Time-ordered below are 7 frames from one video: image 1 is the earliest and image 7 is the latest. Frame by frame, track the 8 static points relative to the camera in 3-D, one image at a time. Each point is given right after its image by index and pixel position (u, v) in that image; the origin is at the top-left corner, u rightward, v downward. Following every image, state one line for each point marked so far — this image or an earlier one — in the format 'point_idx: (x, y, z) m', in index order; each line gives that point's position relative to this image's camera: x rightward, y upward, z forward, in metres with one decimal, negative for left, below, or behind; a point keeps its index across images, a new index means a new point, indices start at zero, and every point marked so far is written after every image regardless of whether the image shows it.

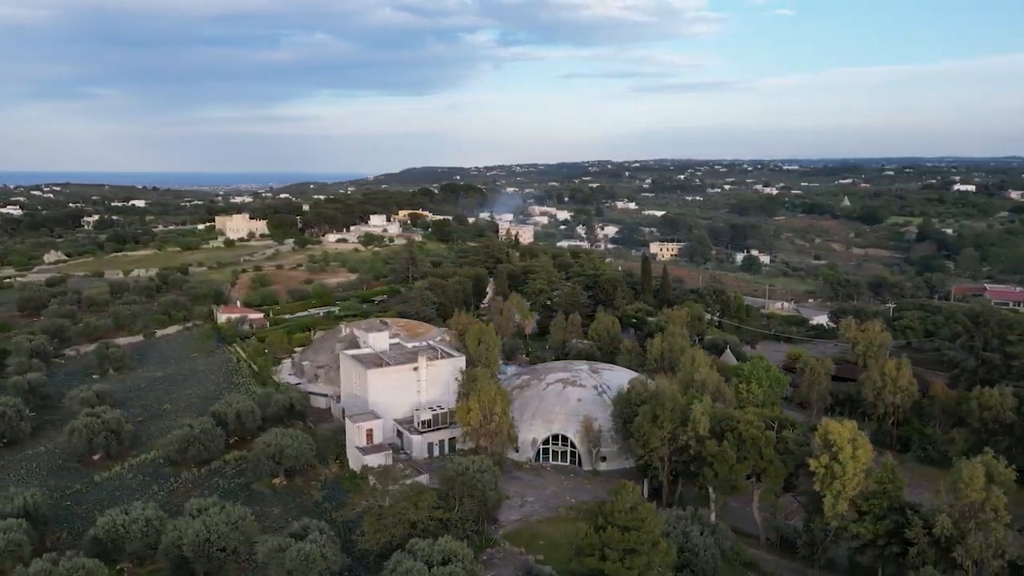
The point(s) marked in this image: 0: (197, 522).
0: (-7.4, -5.5, +17.1) m
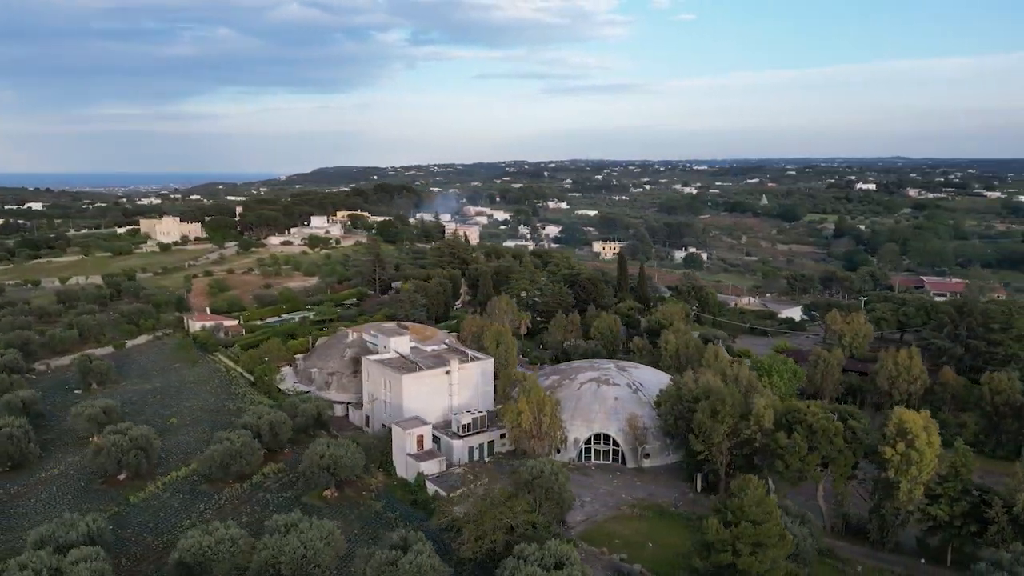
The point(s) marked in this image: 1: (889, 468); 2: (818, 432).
0: (-5.0, -5.6, +16.3) m
1: (+9.8, -4.6, +18.7) m
2: (+8.5, -3.9, +19.9) m
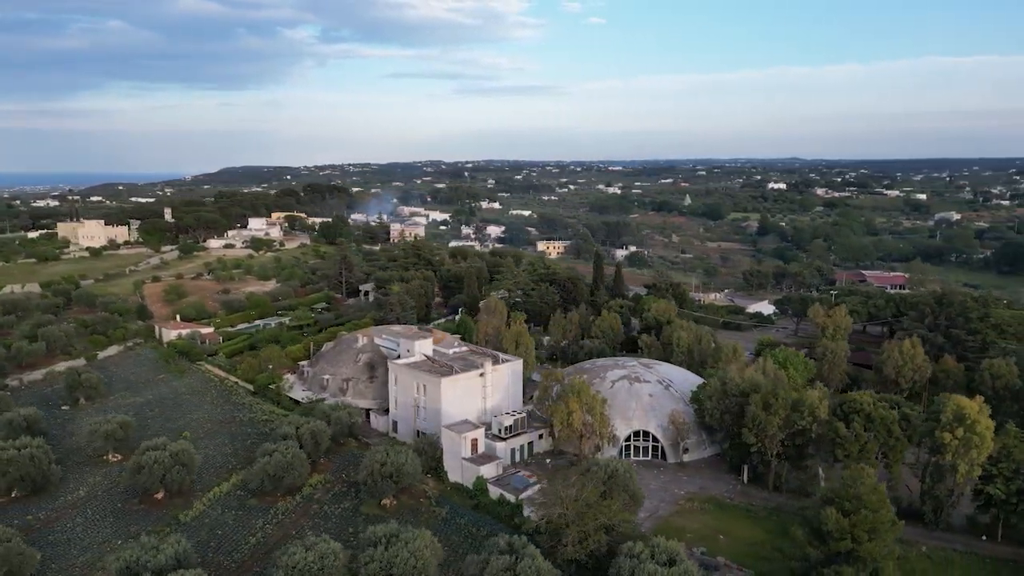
0: (-2.5, -5.7, +15.8) m
1: (+11.9, -4.4, +19.8) m
2: (+10.5, -3.8, +20.8) m
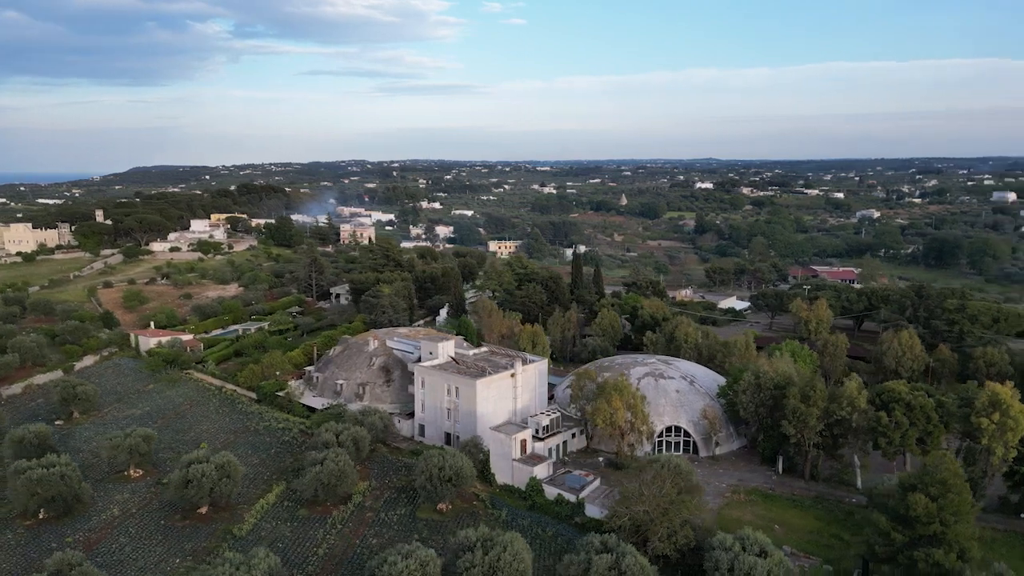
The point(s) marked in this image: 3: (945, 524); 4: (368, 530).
0: (-0.3, -5.7, +15.6) m
1: (+13.6, -4.2, +20.9) m
2: (+12.1, -3.6, +21.8) m
3: (+9.3, -5.1, +15.8) m
4: (-3.9, -6.6, +19.9) m
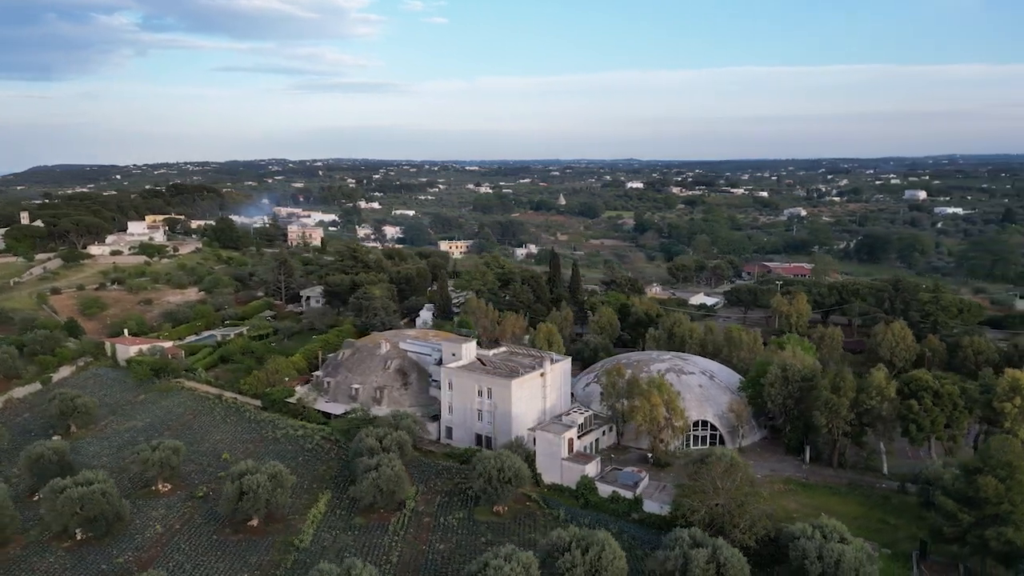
0: (+1.8, -5.7, +15.6) m
1: (+15.2, -4.0, +22.2) m
2: (+13.6, -3.4, +23.0) m
3: (+11.4, -4.9, +16.7) m
4: (-2.1, -6.6, +19.6) m
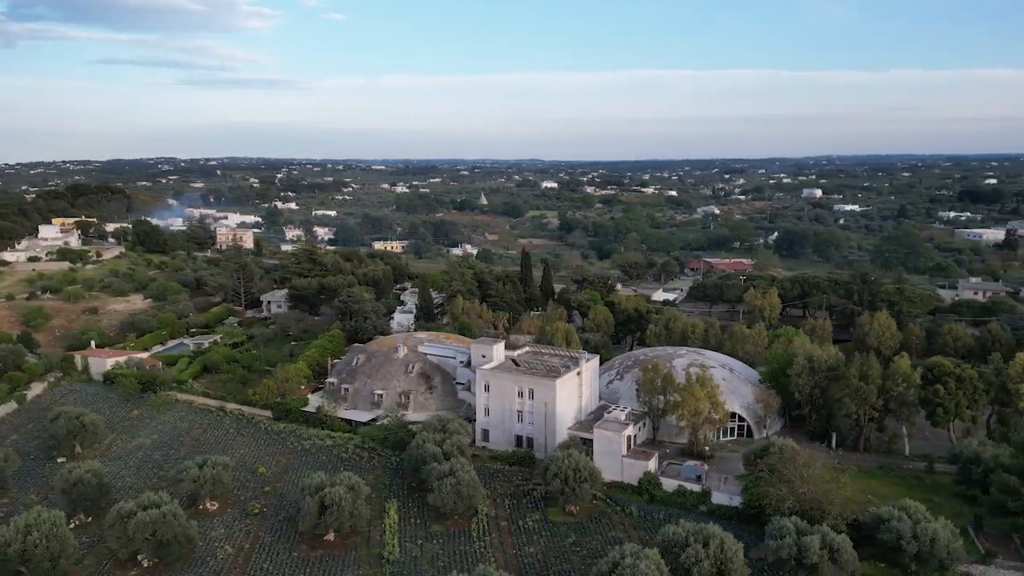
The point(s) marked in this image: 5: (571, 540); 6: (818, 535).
0: (+4.5, -5.7, +15.9) m
1: (+16.9, -3.7, +24.1) m
2: (+15.3, -3.1, +24.7) m
3: (+13.9, -4.7, +18.2) m
4: (+0.1, -6.7, +19.4) m
5: (+1.5, -6.7, +19.2) m
6: (+7.0, -5.7, +16.7) m
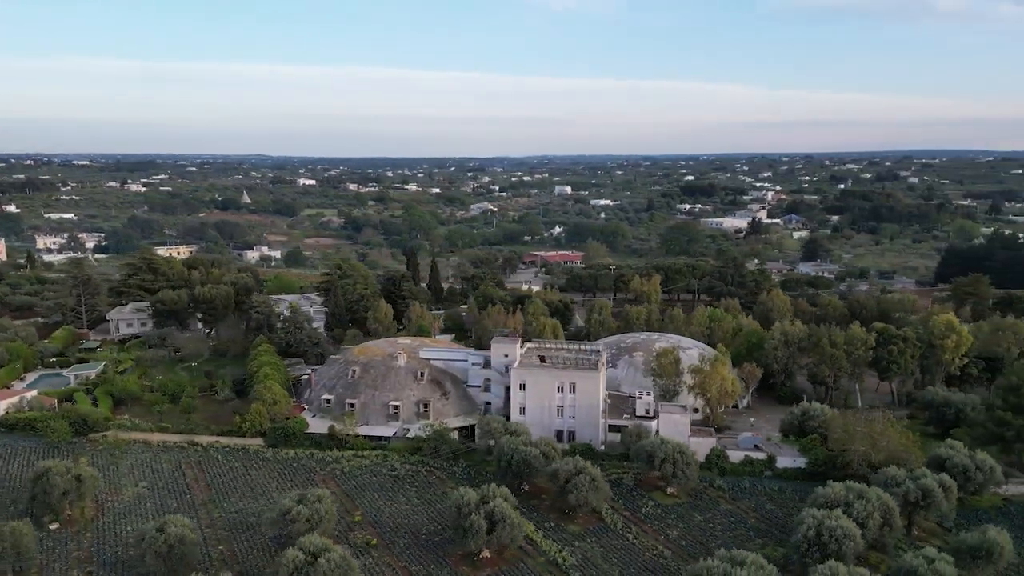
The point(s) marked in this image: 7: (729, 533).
0: (+9.1, -5.3, +18.2) m
1: (+18.0, -2.7, +30.0) m
2: (+16.2, -2.2, +30.0) m
3: (+17.1, -3.8, +23.4) m
4: (+3.9, -6.5, +20.0) m
5: (+5.2, -6.5, +20.4) m
6: (+11.2, -5.1, +19.7) m
7: (+5.8, -6.6, +19.7) m
